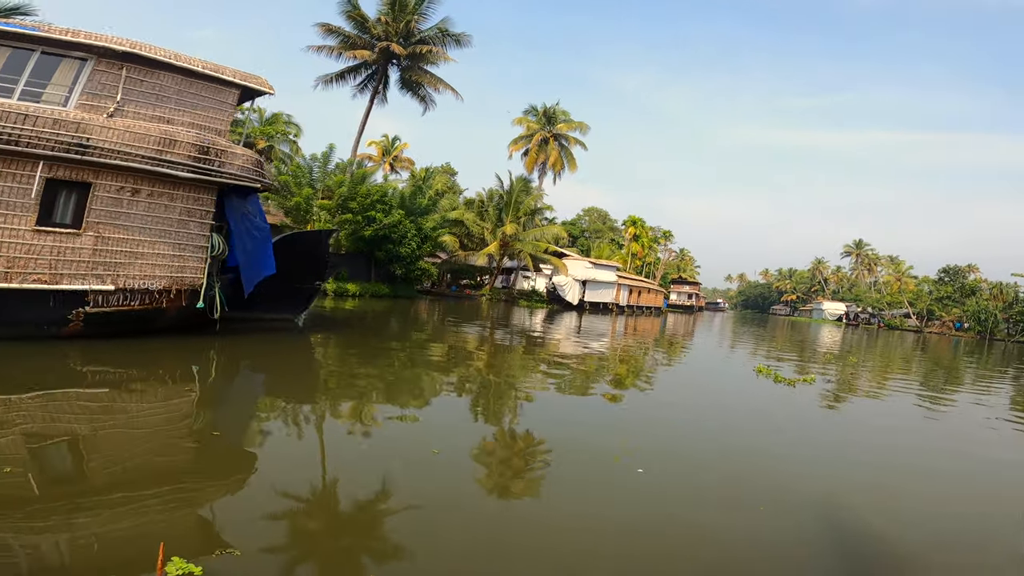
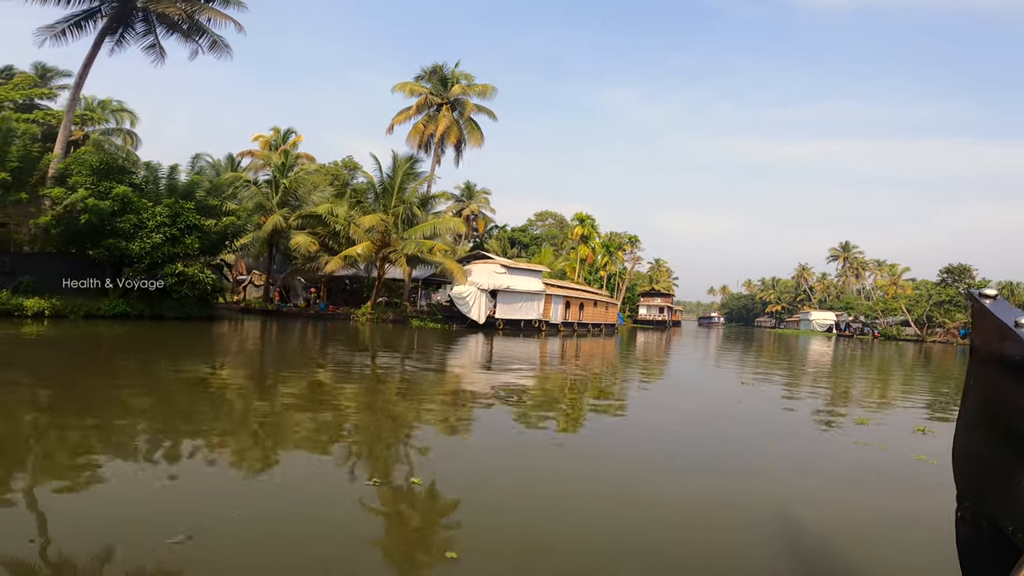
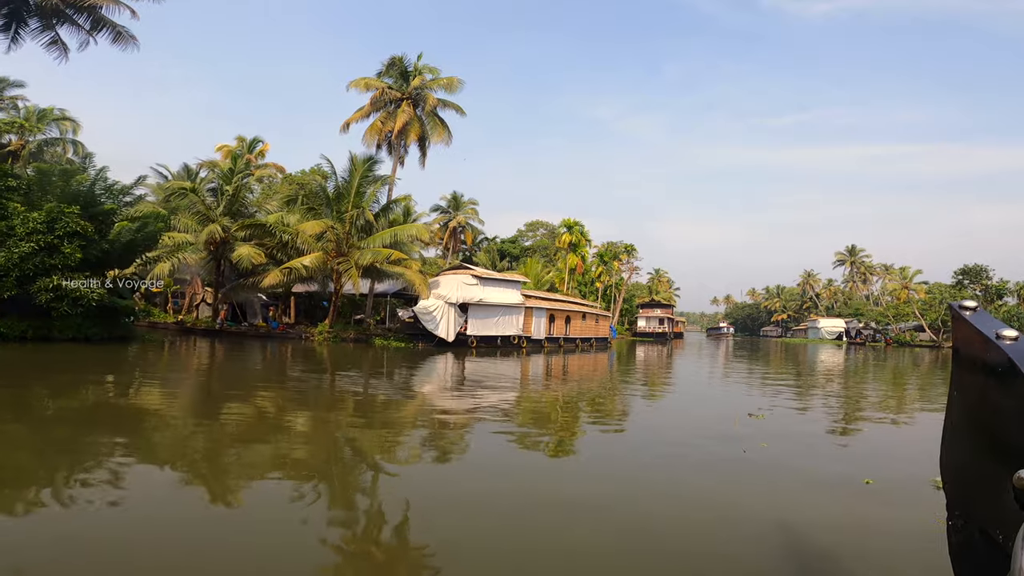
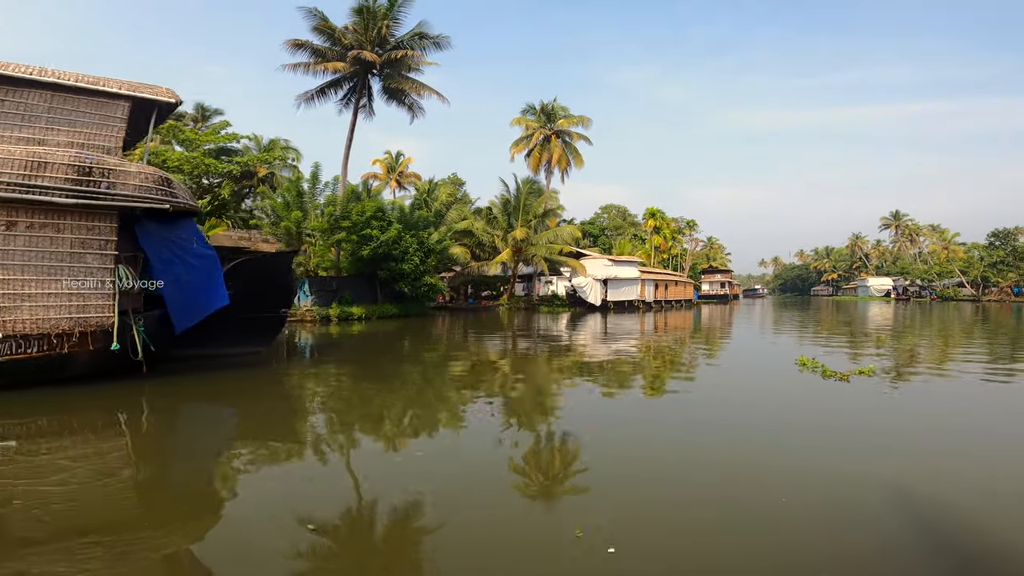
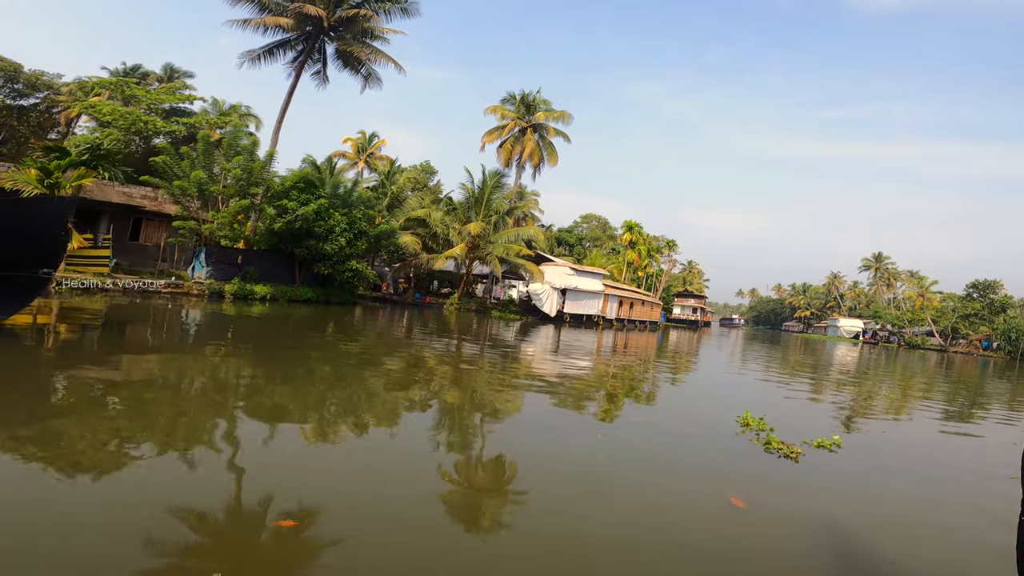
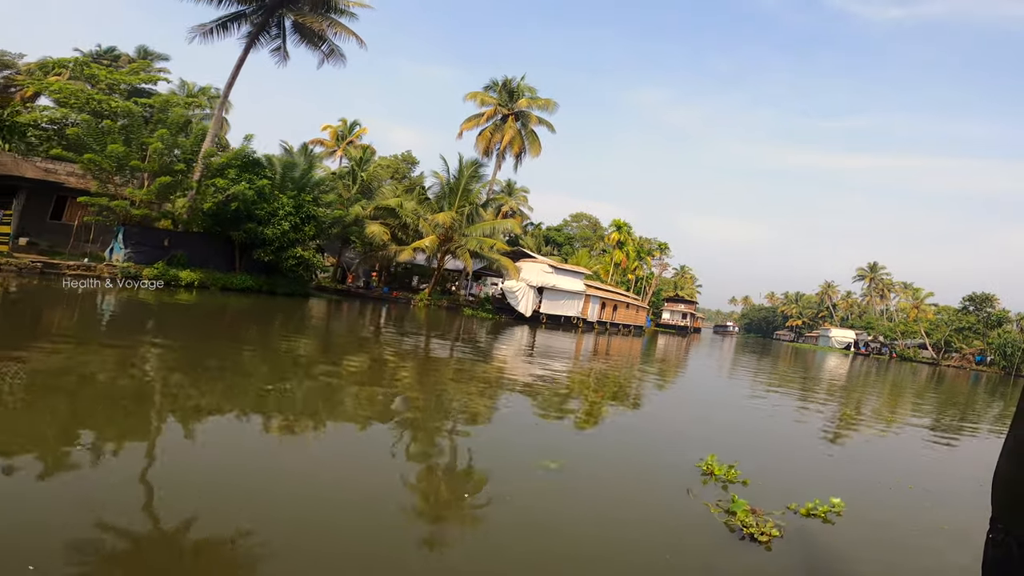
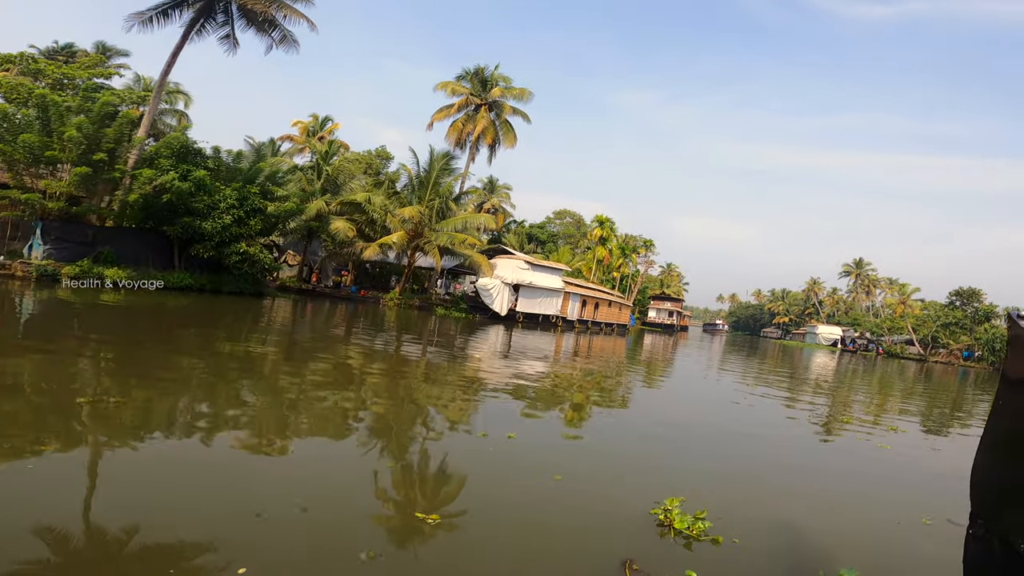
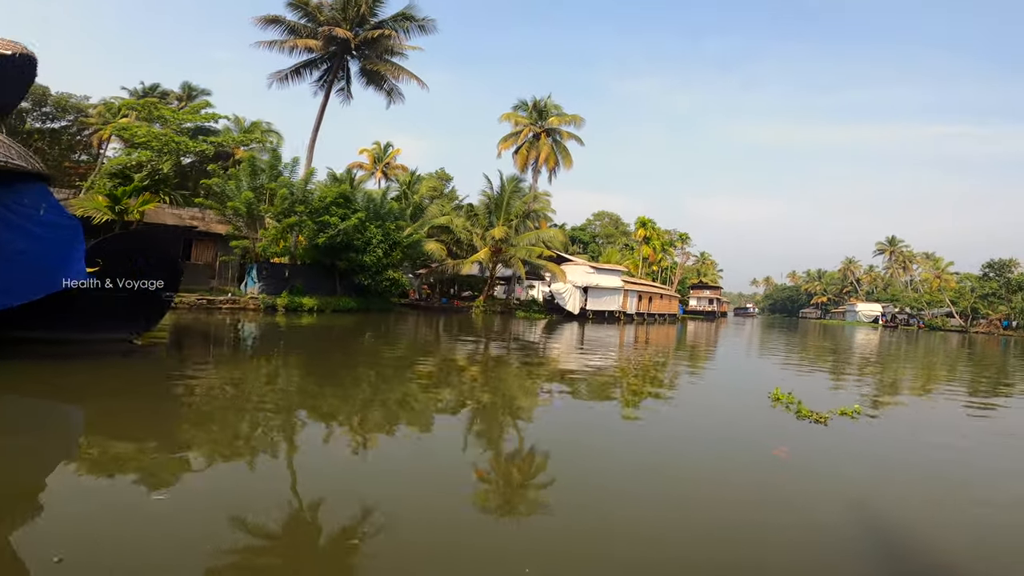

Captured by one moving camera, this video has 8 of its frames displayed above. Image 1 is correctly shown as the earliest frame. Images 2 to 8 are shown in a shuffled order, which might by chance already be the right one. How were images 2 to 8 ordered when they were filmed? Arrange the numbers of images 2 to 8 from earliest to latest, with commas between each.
4, 8, 5, 6, 7, 2, 3
